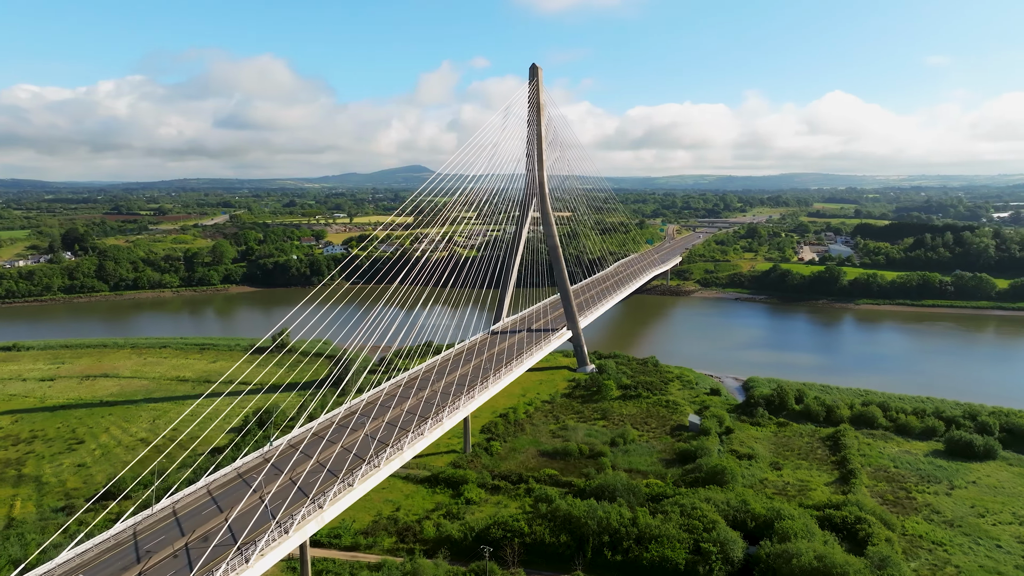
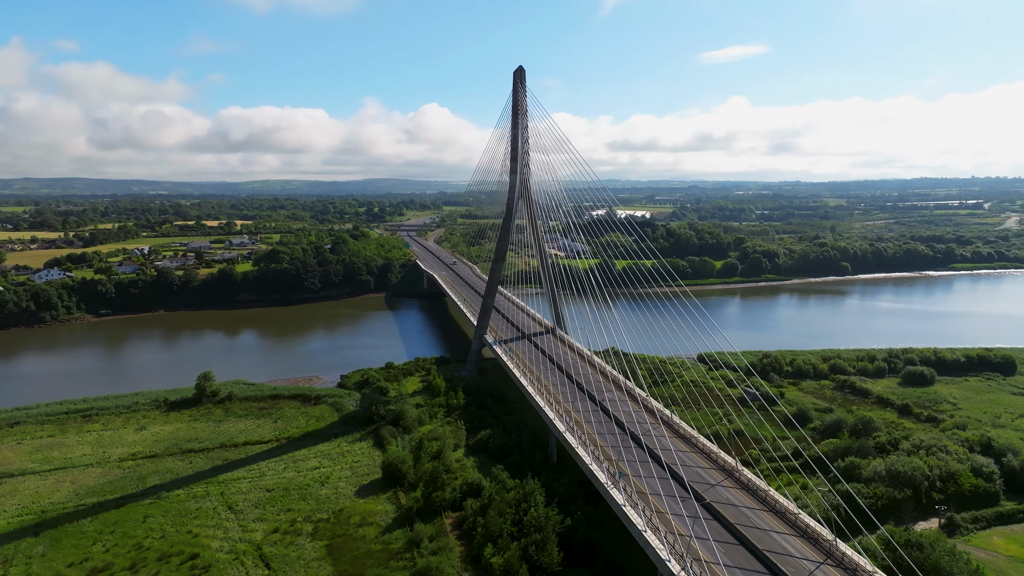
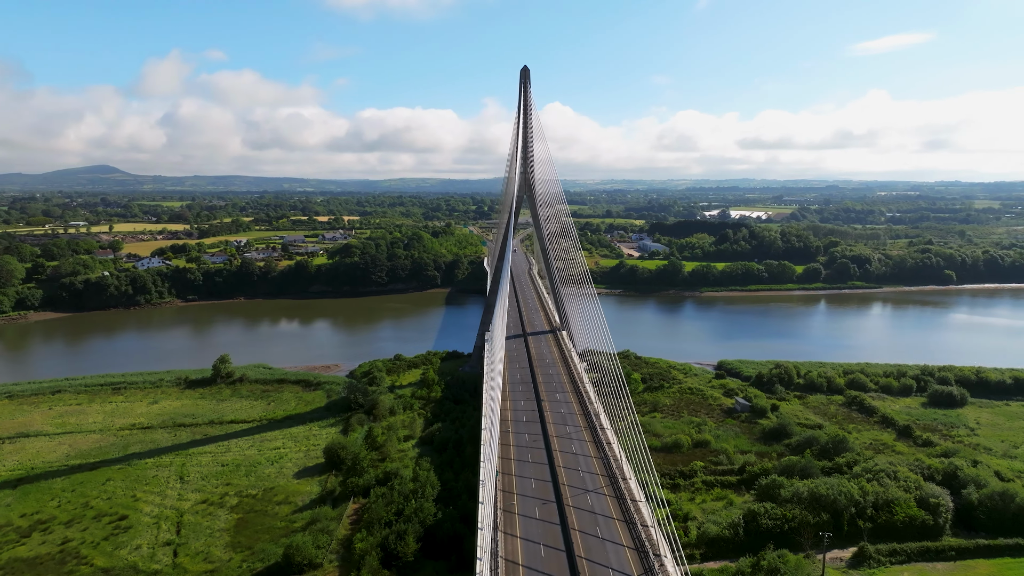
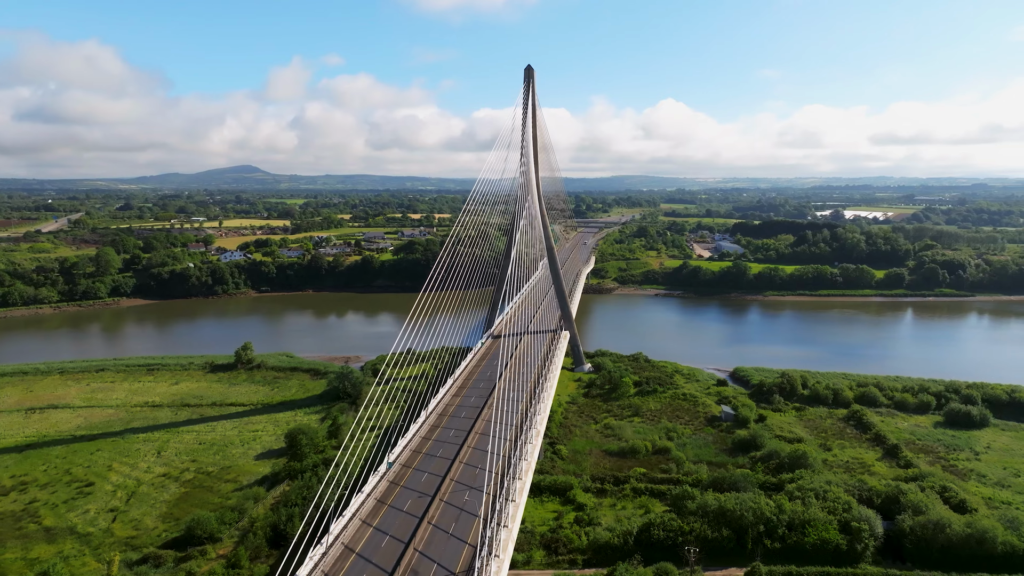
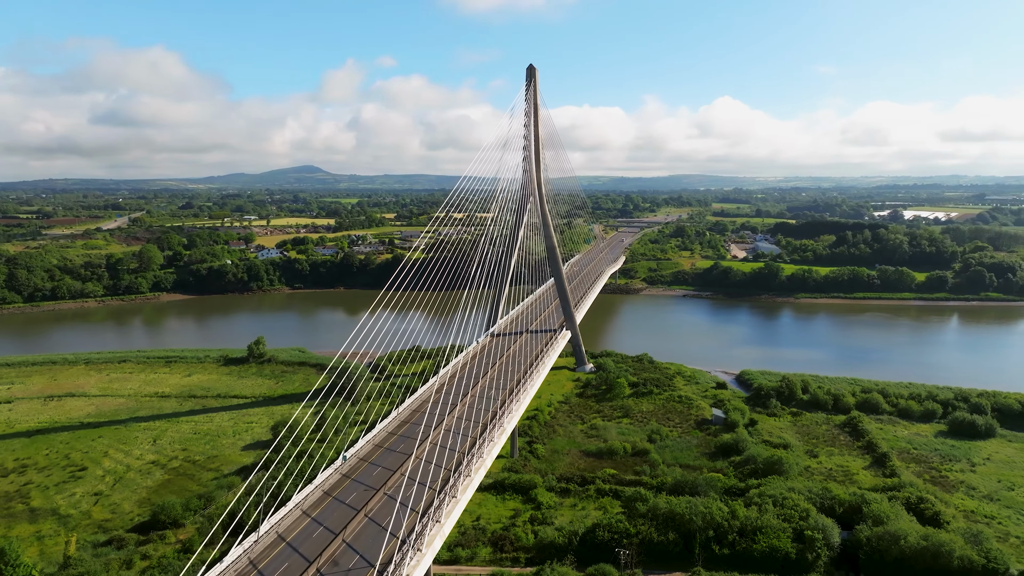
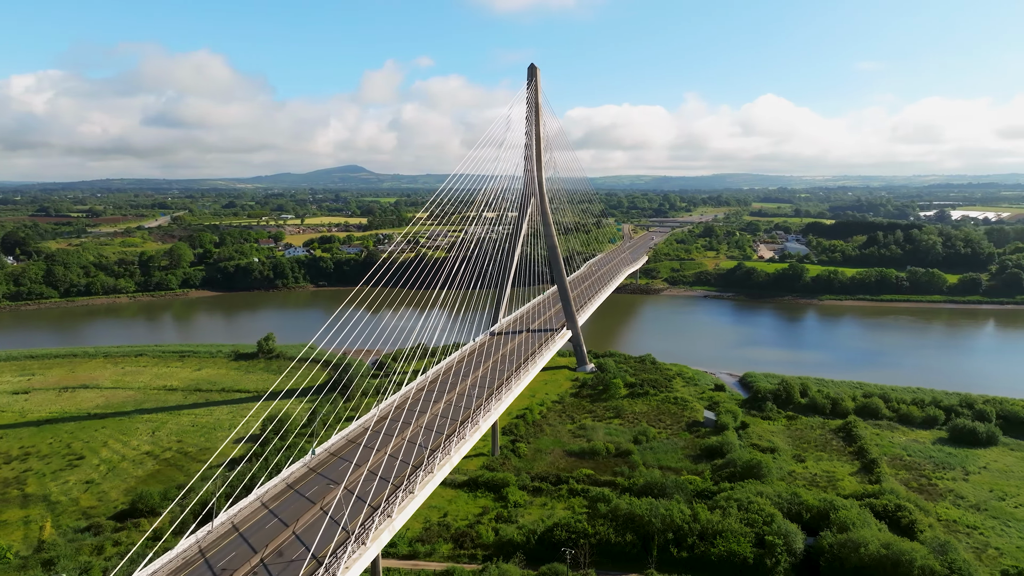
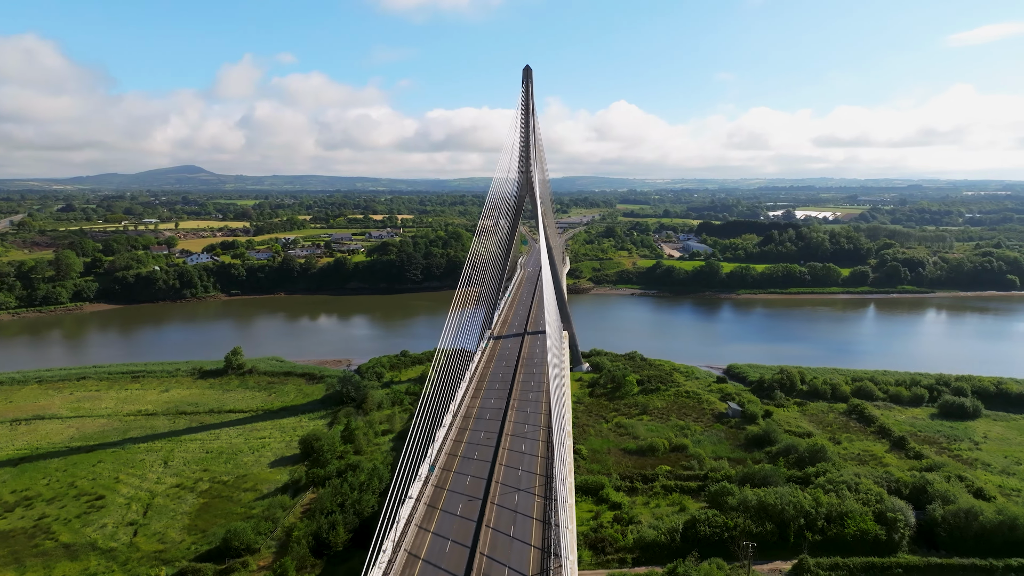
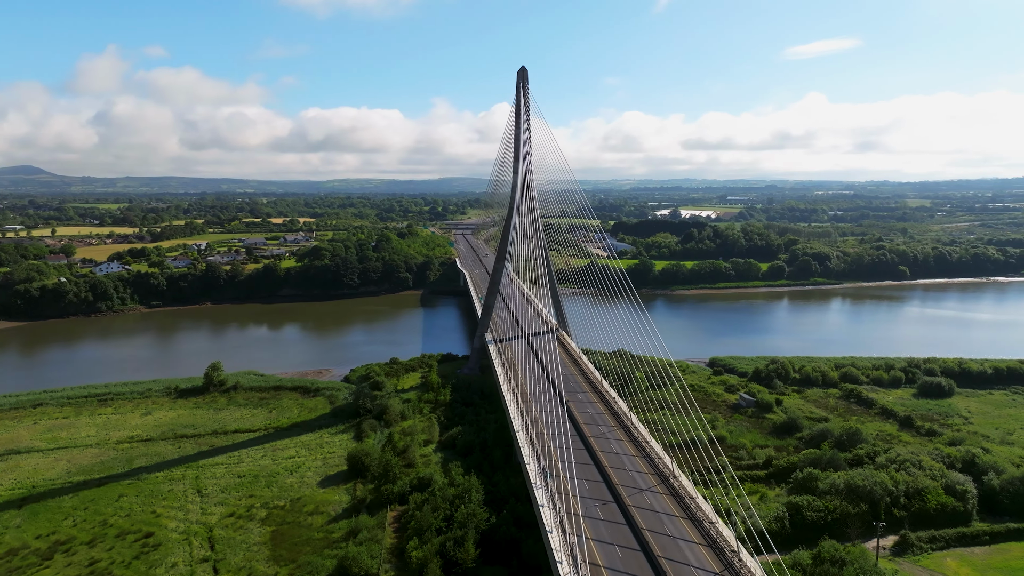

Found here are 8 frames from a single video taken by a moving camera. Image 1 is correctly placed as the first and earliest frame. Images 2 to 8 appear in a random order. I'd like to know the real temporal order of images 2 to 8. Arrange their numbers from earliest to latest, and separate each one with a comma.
6, 5, 4, 7, 3, 8, 2
